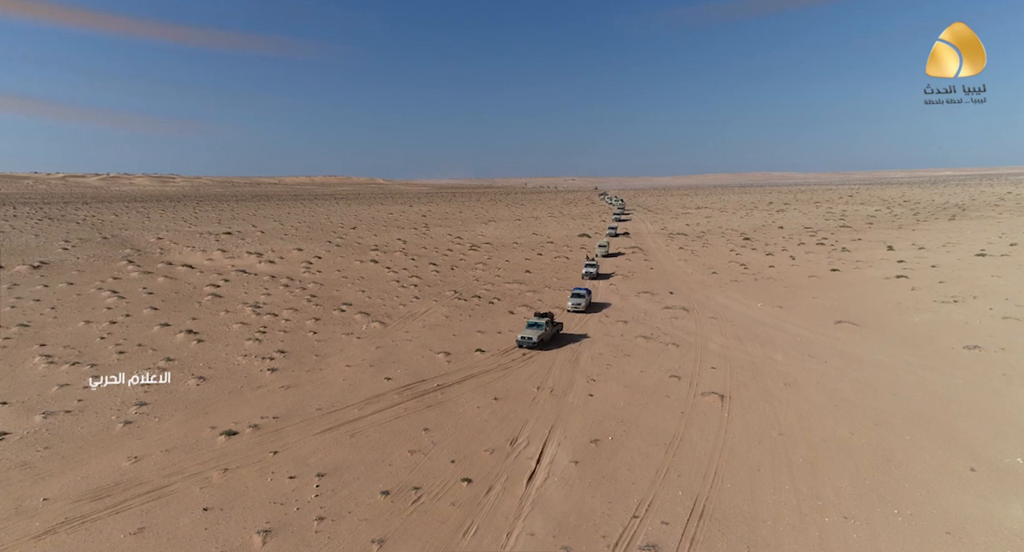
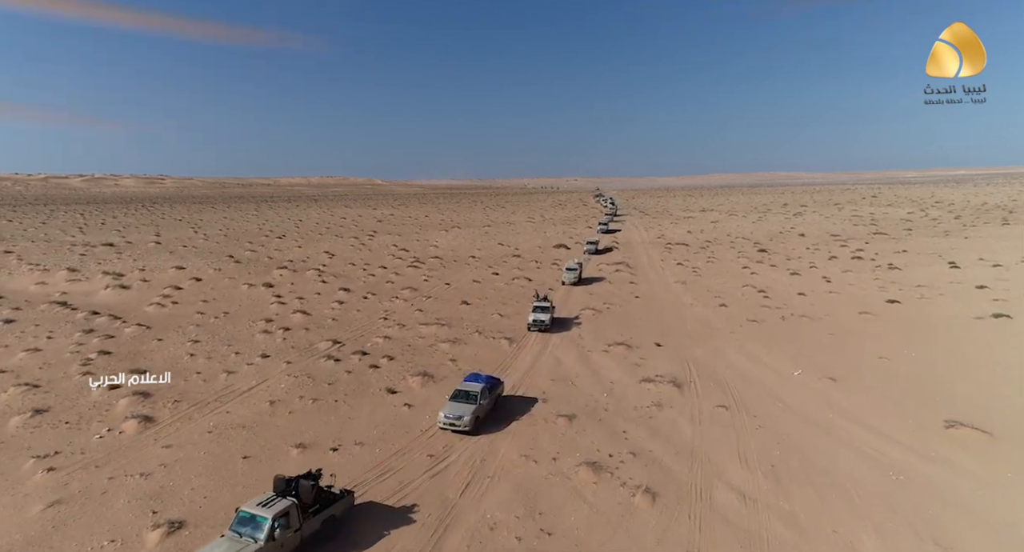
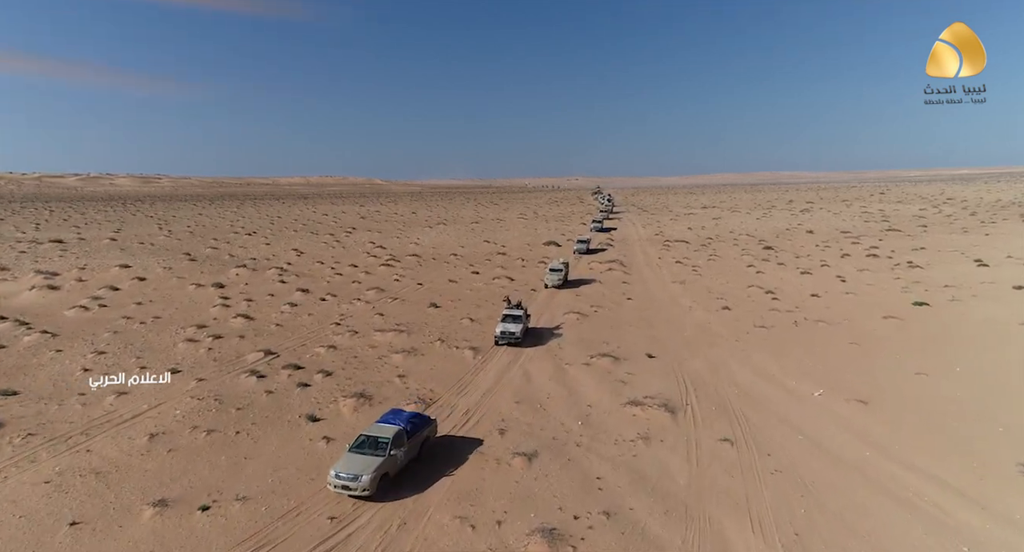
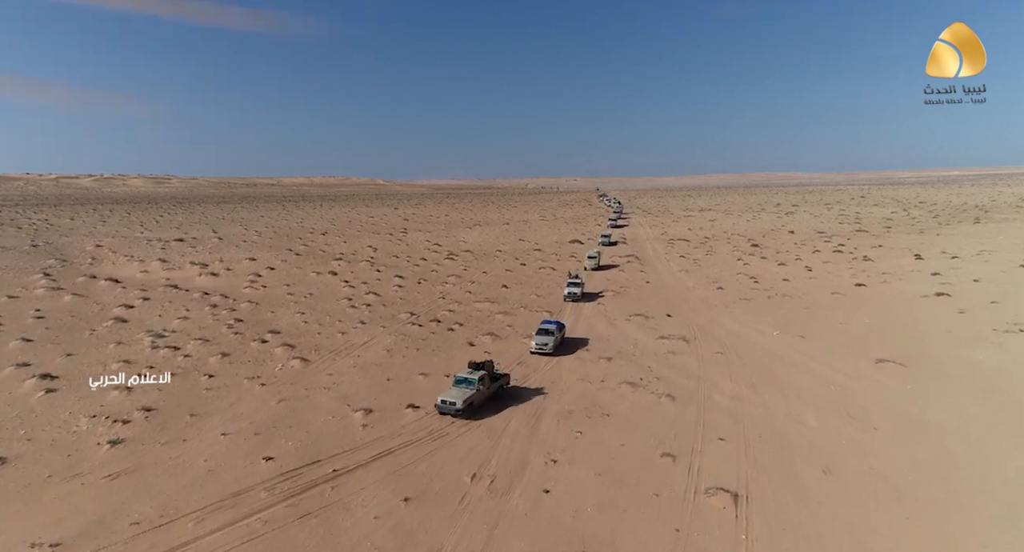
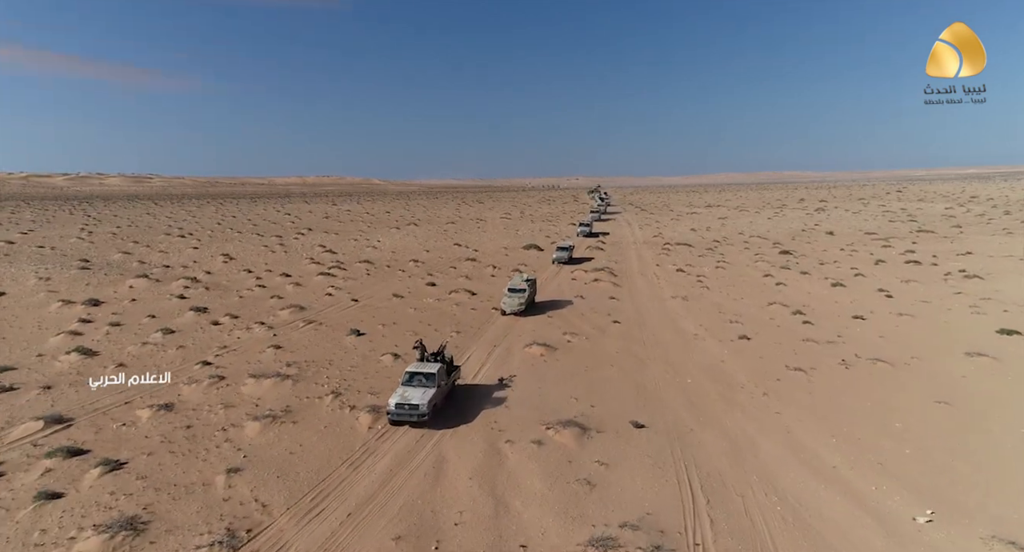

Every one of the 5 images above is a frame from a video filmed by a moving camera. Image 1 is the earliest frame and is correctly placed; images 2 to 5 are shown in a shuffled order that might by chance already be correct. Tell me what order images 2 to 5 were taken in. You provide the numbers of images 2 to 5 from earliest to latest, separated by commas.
4, 2, 3, 5
